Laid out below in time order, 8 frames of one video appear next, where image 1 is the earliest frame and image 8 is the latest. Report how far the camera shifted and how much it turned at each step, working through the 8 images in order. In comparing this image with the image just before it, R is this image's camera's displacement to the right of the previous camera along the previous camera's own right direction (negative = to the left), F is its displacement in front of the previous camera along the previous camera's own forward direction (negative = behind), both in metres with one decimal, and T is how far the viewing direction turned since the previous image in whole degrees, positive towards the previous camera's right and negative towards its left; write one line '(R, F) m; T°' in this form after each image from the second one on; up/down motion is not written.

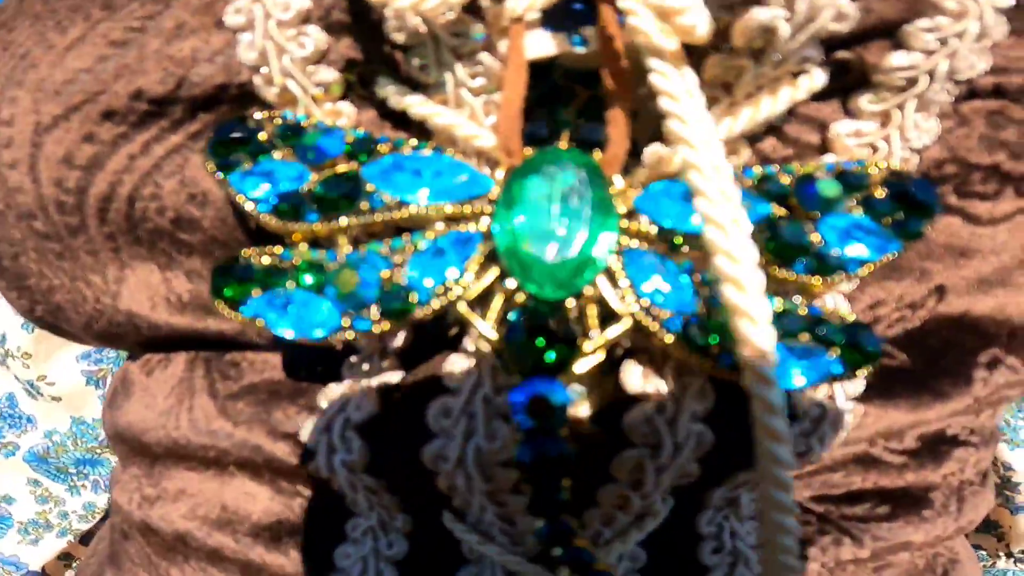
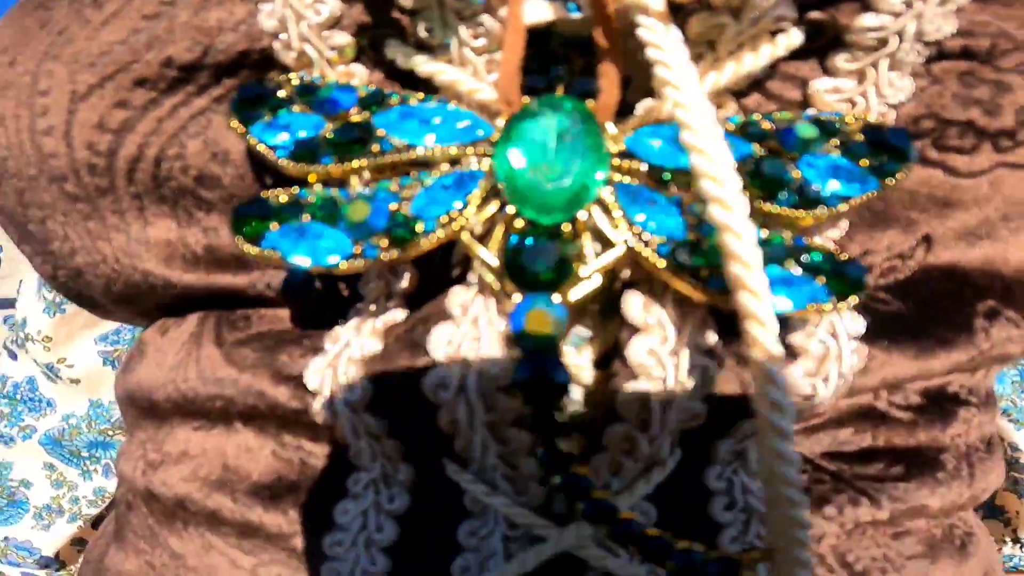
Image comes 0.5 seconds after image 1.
(0.0, 0.0) m; -1°
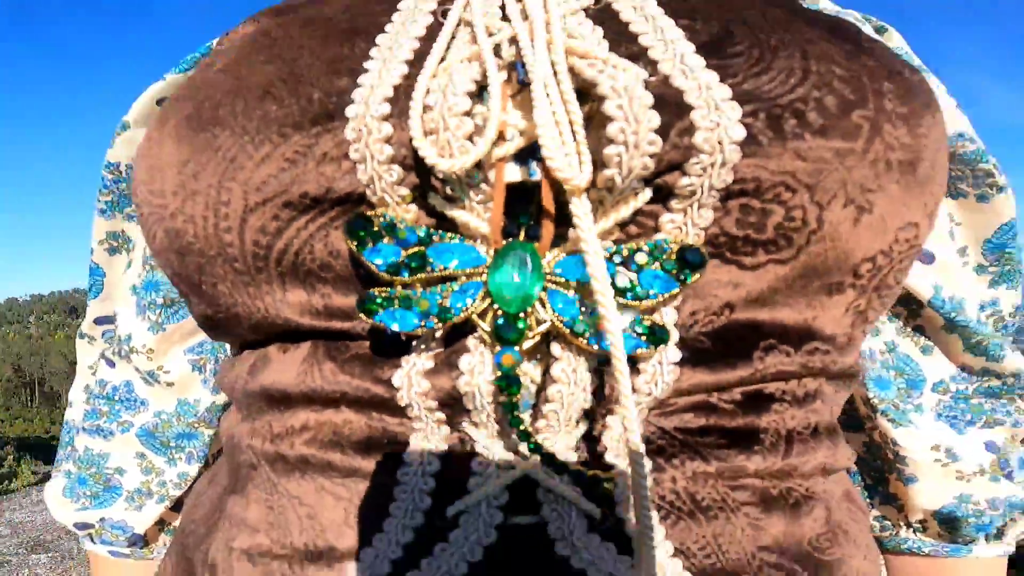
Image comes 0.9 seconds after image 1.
(0.0, -0.2) m; -1°
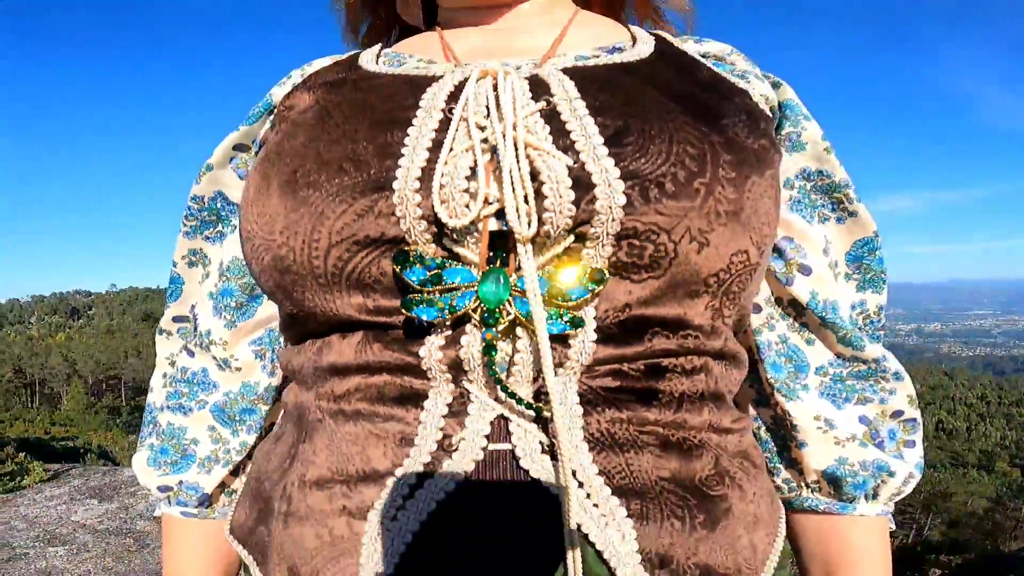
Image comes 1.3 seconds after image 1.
(0.0, -0.3) m; 0°
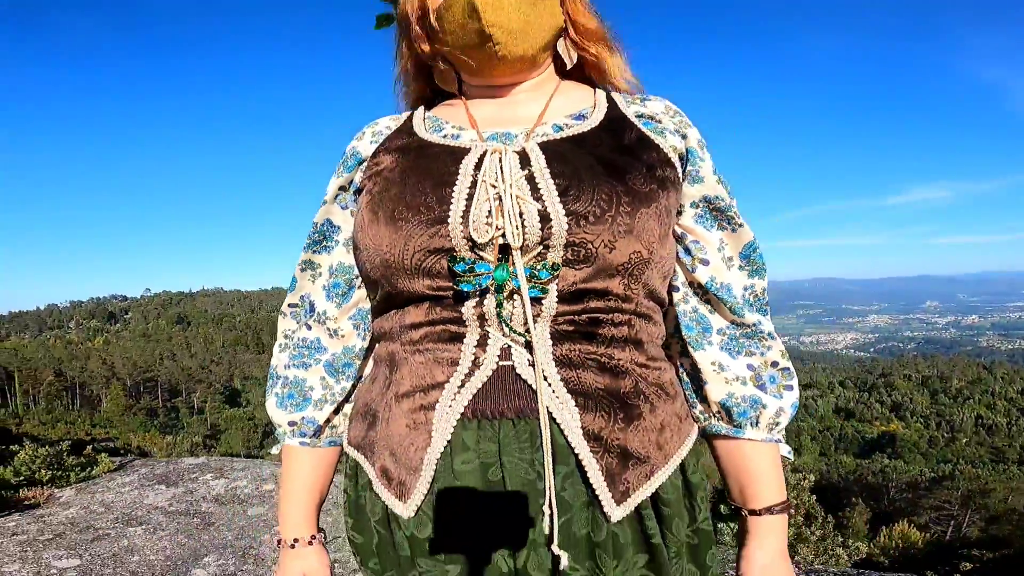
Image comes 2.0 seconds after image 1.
(+0.1, -0.7) m; -2°
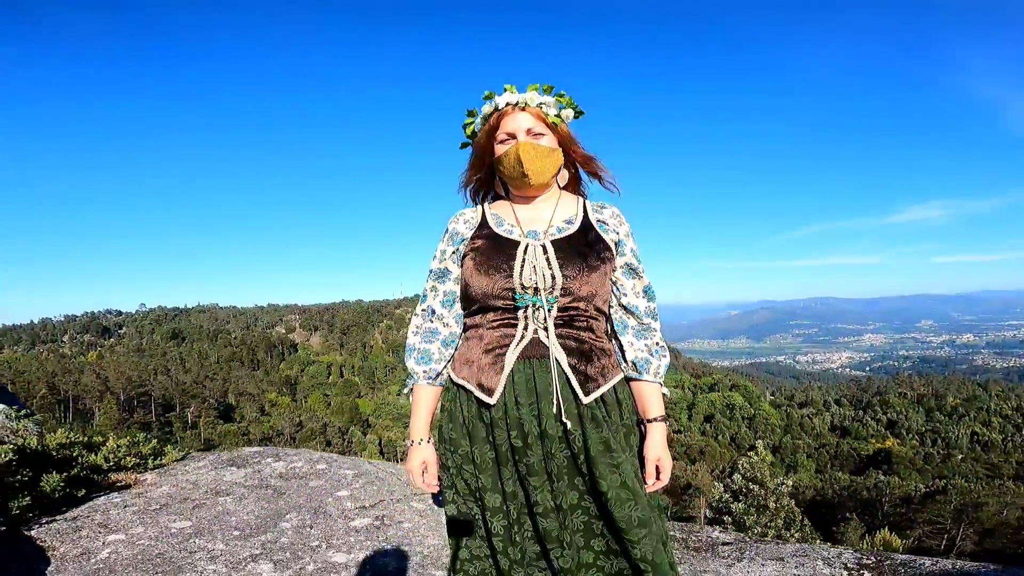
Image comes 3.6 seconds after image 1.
(-0.2, -2.1) m; 0°
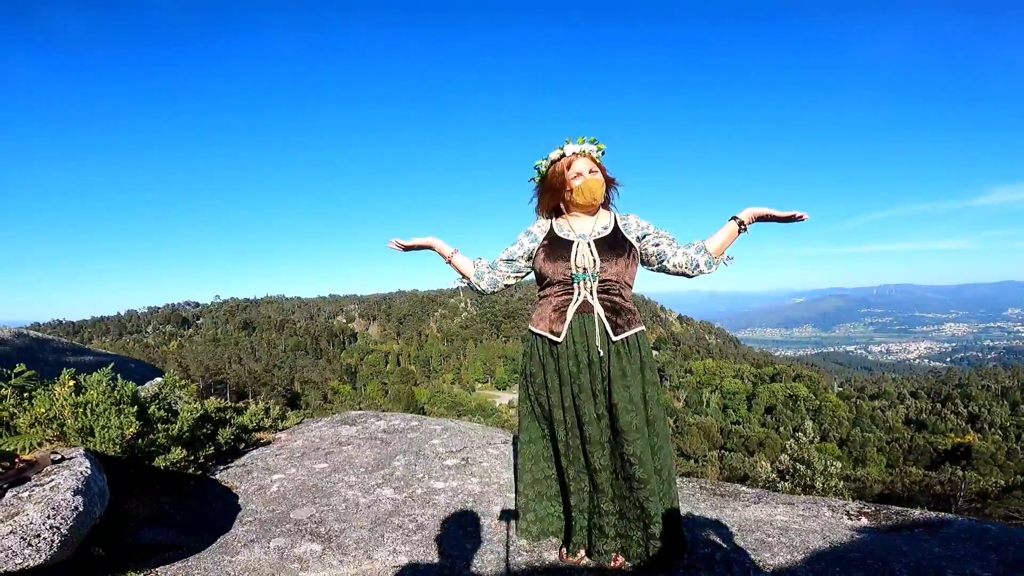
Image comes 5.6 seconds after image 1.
(0.0, -2.1) m; -5°
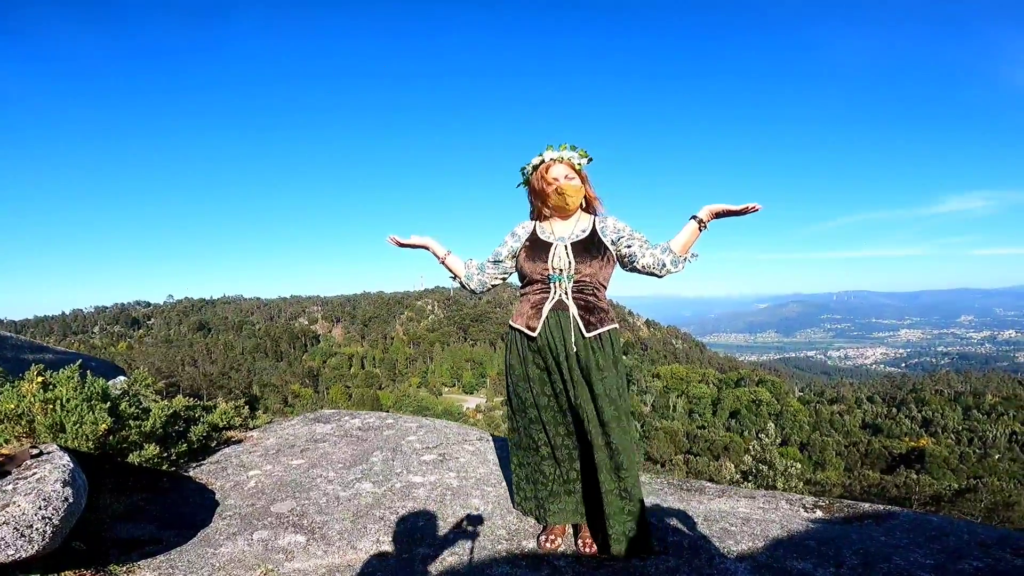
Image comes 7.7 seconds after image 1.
(-0.1, -0.3) m; +3°
